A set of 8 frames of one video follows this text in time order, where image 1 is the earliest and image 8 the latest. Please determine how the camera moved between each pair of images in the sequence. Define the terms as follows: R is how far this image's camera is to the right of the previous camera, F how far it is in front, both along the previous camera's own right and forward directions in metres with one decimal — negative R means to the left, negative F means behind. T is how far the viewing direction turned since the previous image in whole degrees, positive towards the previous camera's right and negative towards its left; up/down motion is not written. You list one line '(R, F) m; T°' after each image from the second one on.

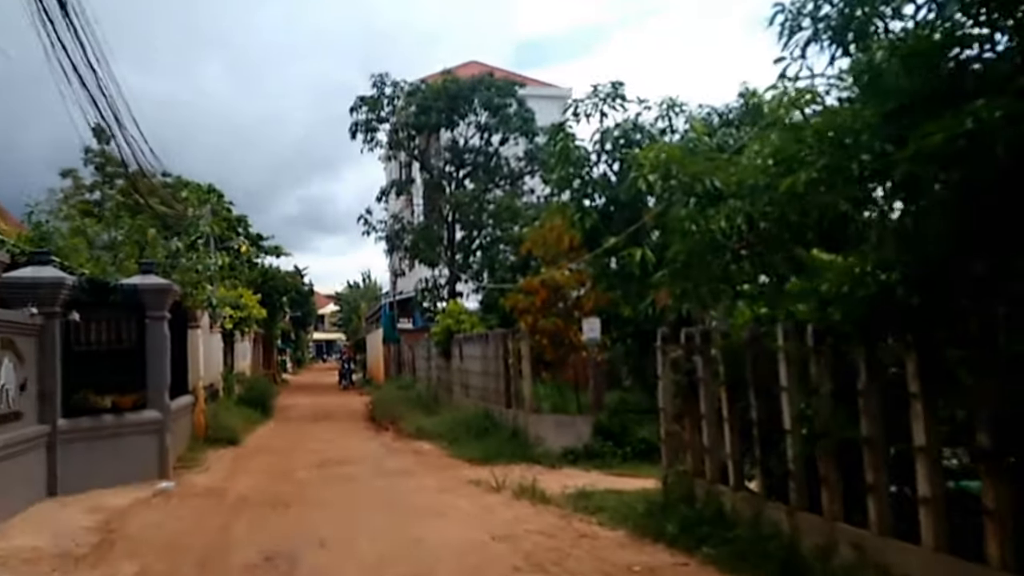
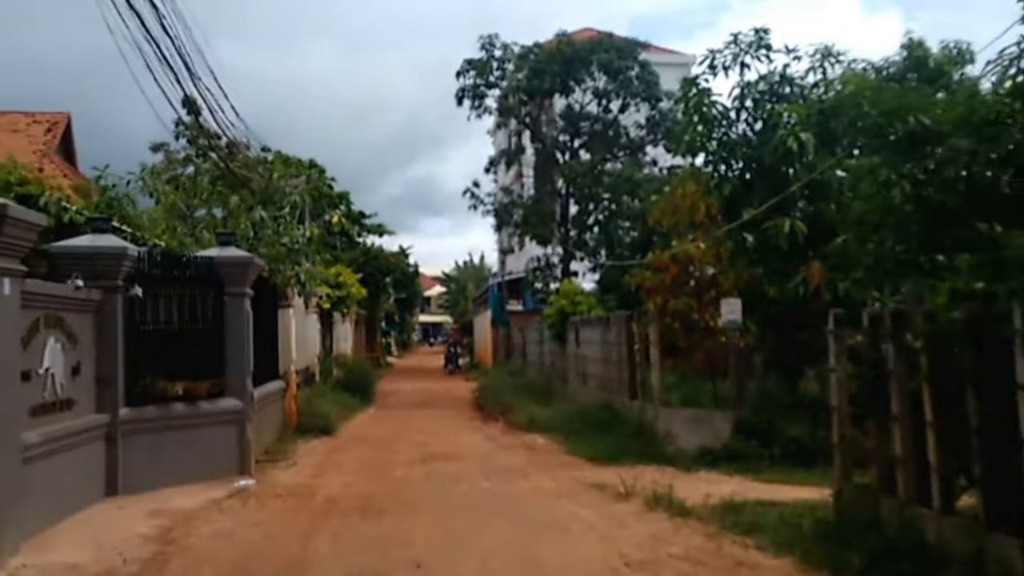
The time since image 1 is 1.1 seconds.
(-0.3, +2.0) m; -7°
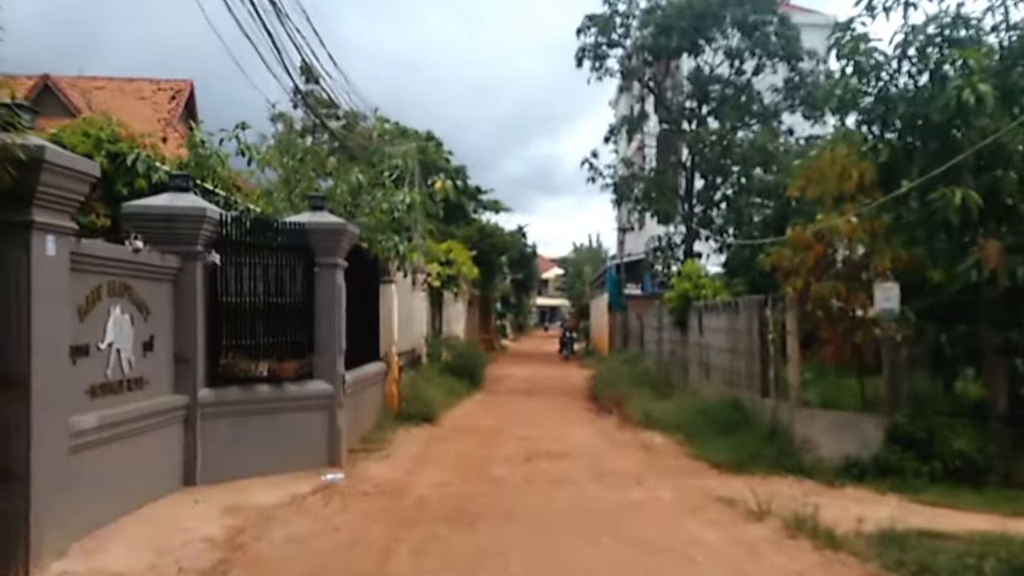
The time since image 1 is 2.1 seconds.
(0.0, +1.4) m; -8°
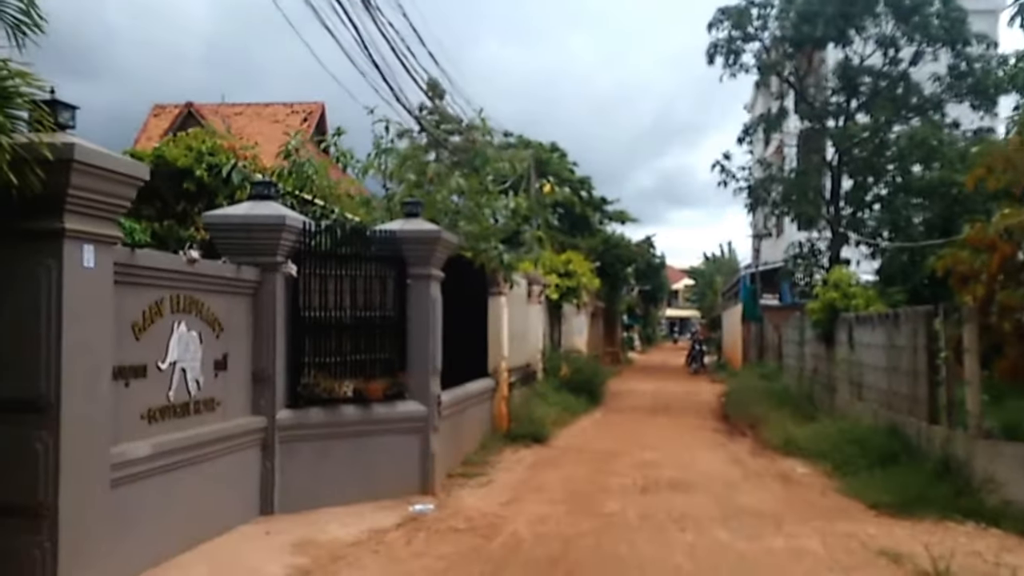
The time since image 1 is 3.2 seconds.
(+0.2, +1.1) m; -8°
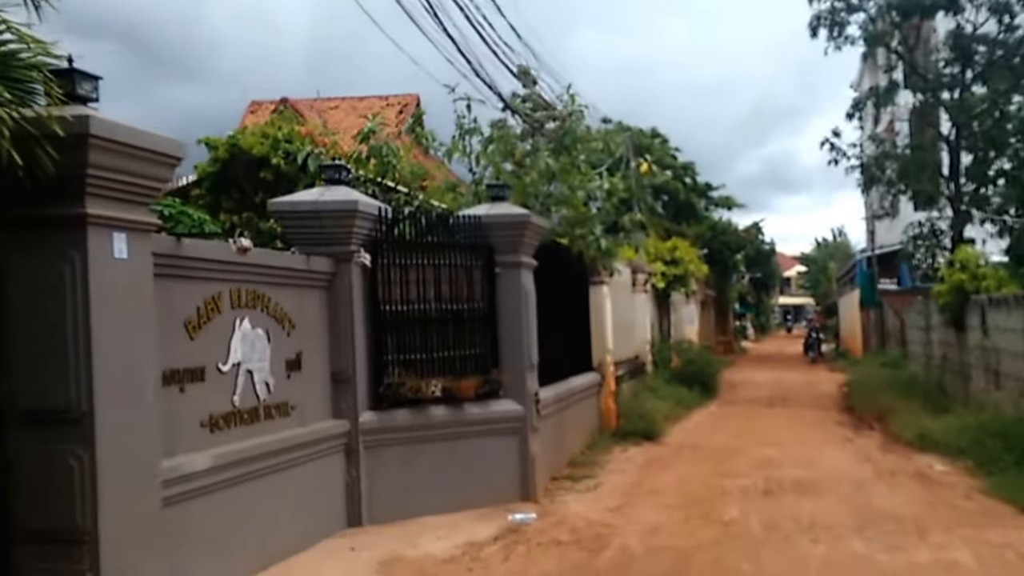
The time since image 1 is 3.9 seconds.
(0.0, +0.9) m; -7°
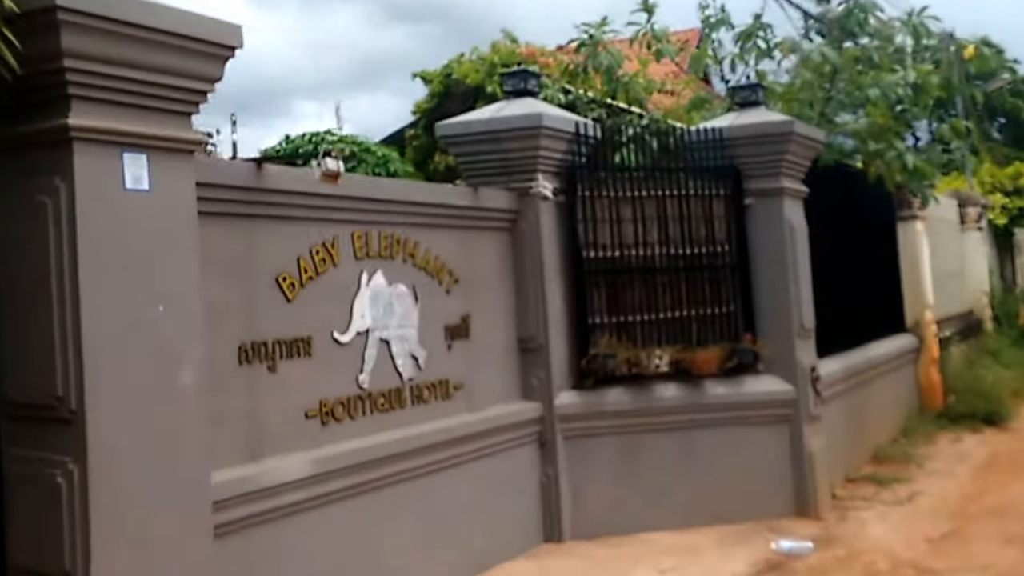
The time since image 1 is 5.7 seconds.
(+0.3, +2.3) m; -19°
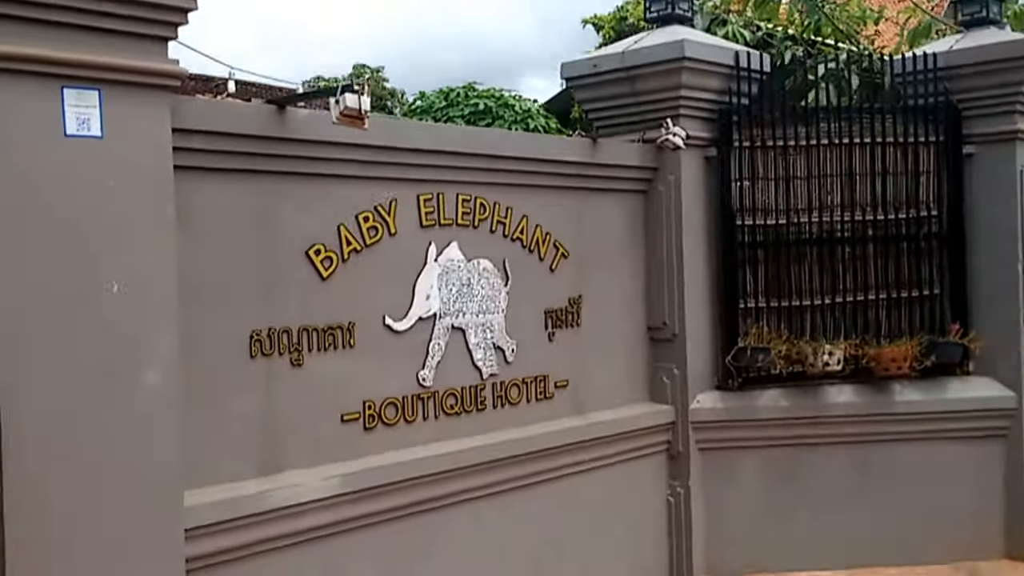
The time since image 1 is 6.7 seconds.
(+0.4, +1.1) m; -13°
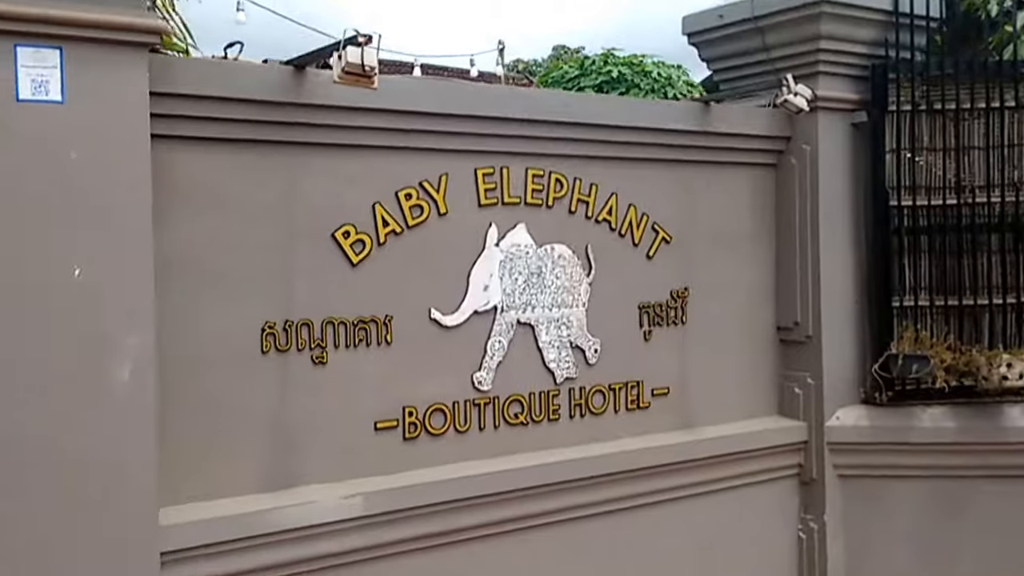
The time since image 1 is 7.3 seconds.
(+0.4, +0.7) m; -12°
